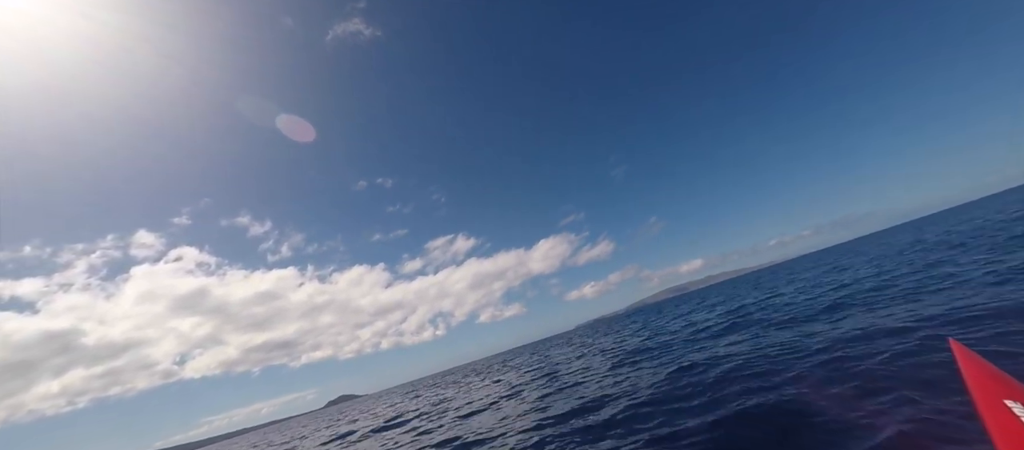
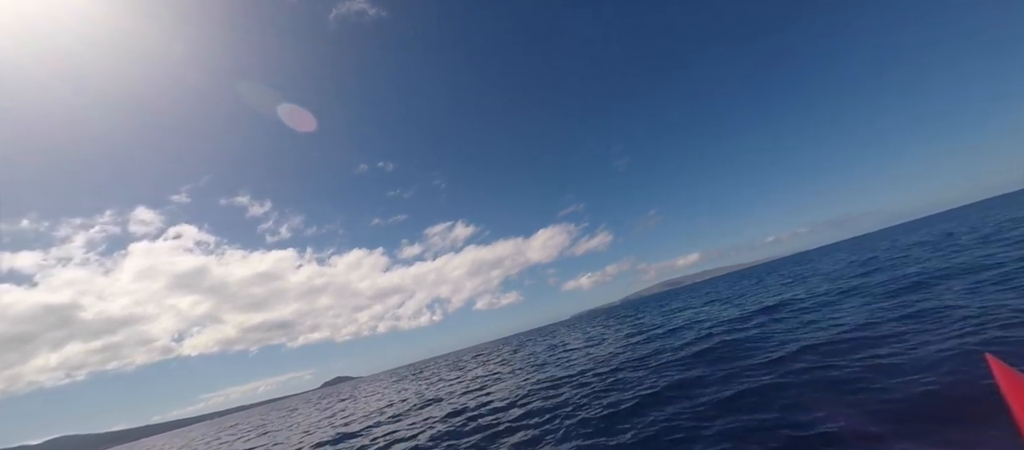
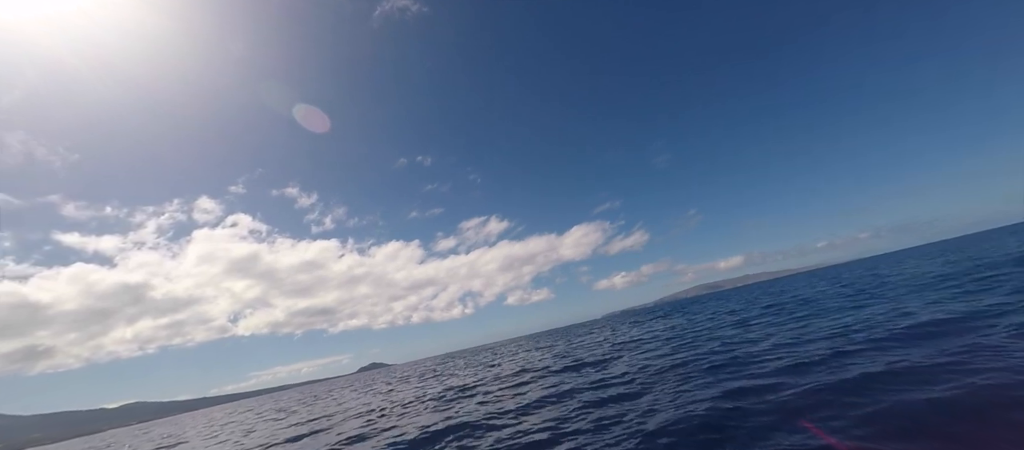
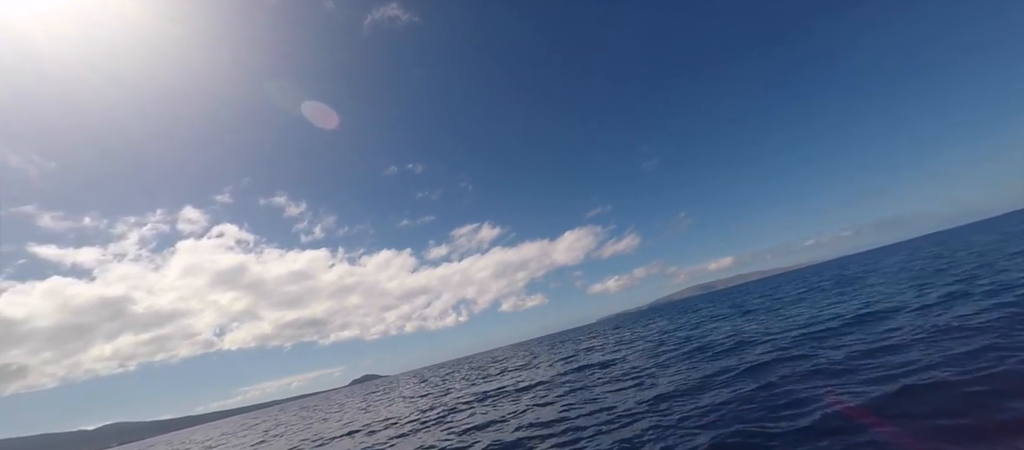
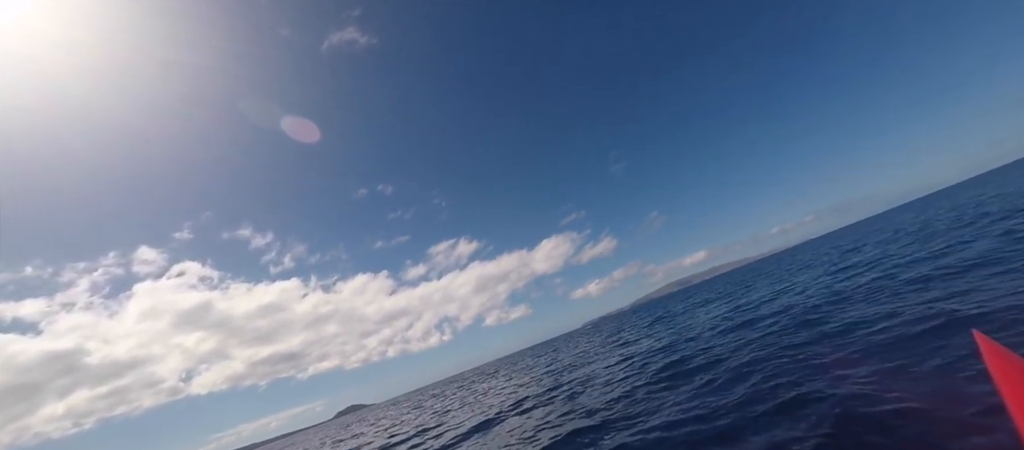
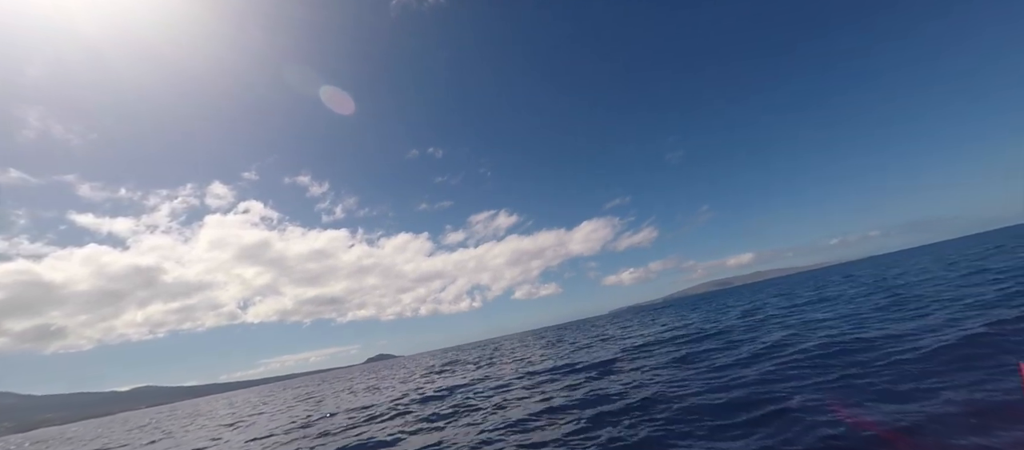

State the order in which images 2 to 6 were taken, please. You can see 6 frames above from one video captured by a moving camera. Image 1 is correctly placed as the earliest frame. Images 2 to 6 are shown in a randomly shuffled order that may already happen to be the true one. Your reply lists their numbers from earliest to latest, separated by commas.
5, 2, 4, 3, 6
